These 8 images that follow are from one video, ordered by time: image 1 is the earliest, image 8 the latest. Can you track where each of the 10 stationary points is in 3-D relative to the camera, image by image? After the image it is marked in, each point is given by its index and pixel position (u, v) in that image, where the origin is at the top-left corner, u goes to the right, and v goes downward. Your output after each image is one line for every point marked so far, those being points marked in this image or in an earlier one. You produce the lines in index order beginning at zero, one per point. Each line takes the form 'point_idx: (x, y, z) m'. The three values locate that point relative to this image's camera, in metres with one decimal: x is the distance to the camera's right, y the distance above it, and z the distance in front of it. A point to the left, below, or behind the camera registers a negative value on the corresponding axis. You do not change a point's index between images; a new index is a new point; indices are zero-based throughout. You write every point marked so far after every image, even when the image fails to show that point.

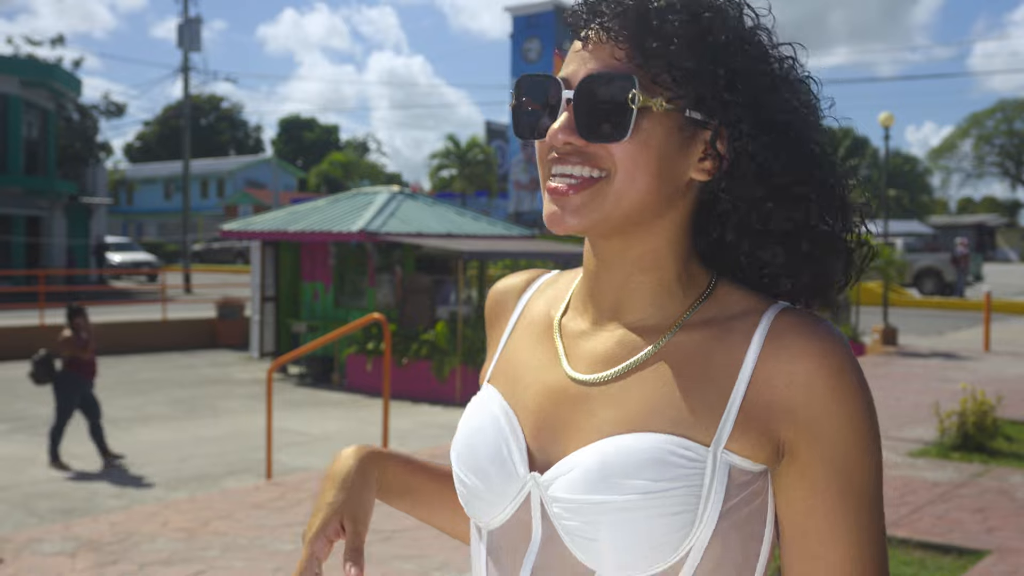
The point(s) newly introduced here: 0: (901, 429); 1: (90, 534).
0: (+3.5, -1.3, +8.3) m
1: (-2.4, -1.4, +5.3) m
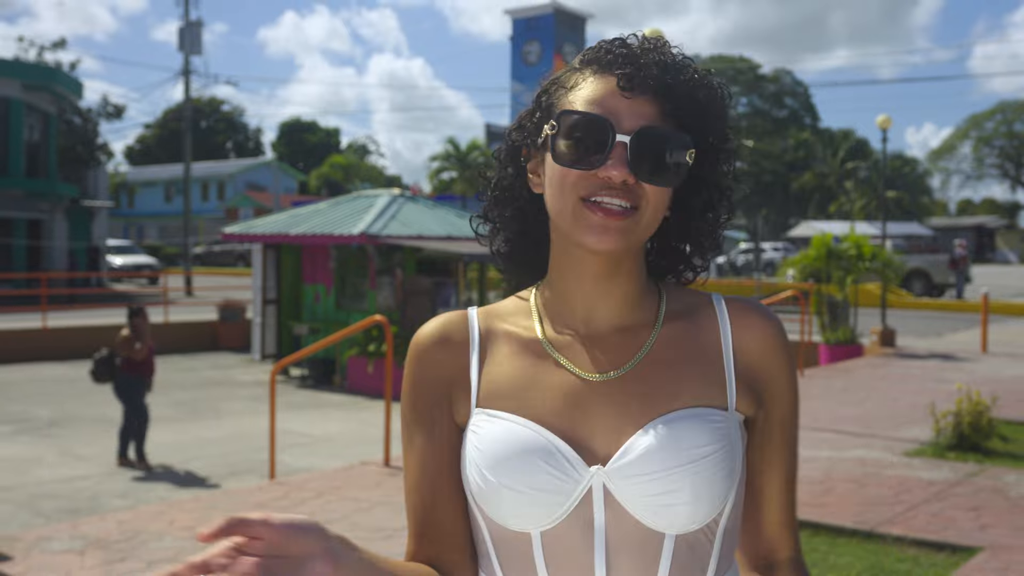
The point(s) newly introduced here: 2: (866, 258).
0: (+3.5, -1.3, +8.3) m
1: (-2.4, -1.4, +5.4) m
2: (+5.8, +0.5, +14.9) m
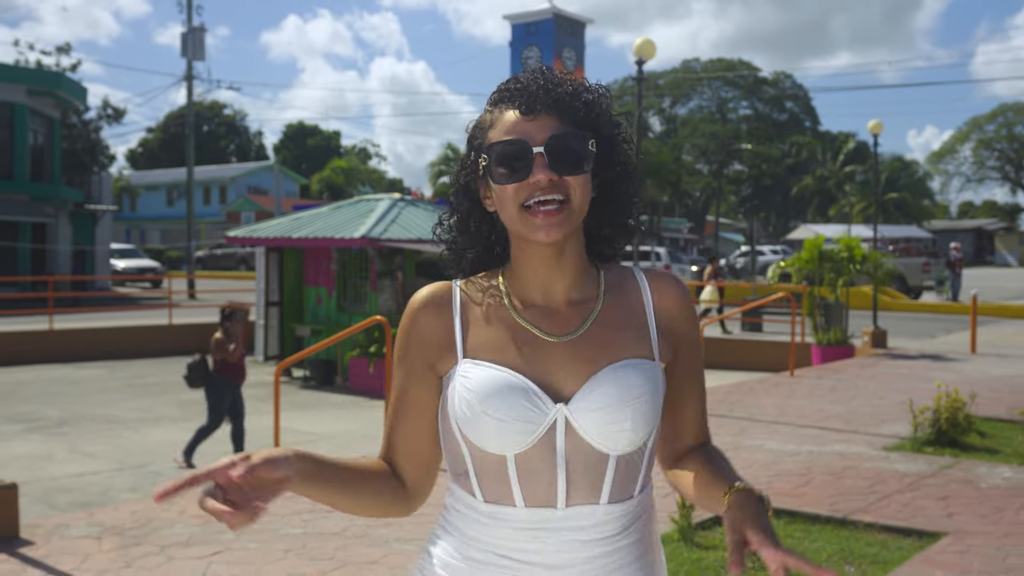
0: (+3.5, -1.3, +8.6) m
1: (-2.5, -1.4, +5.7) m
2: (+5.7, +0.4, +15.2) m
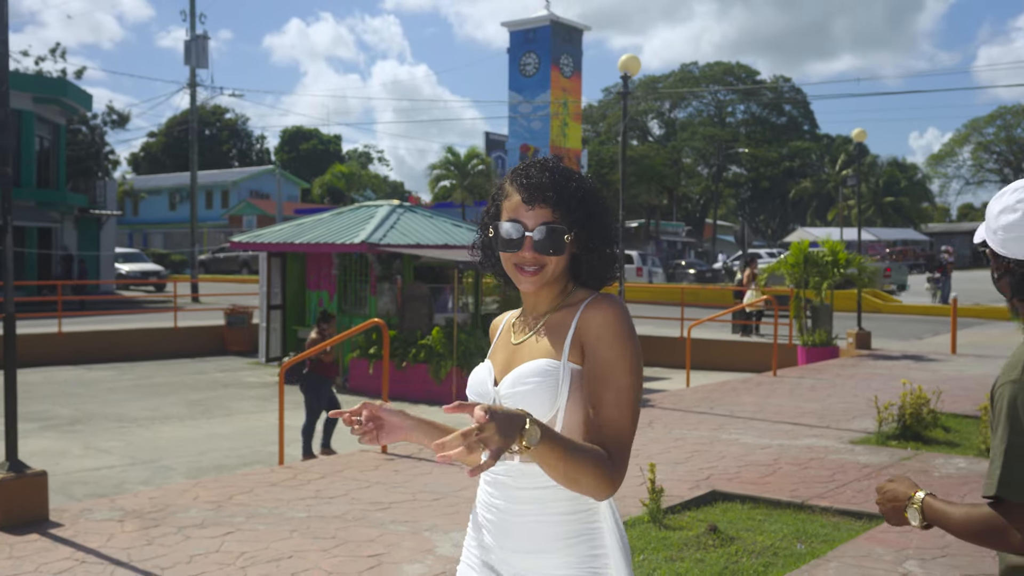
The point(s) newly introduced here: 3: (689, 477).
0: (+3.4, -1.3, +9.1) m
1: (-2.6, -1.5, +6.2) m
2: (+5.6, +0.4, +15.7) m
3: (+1.3, -1.4, +6.8) m
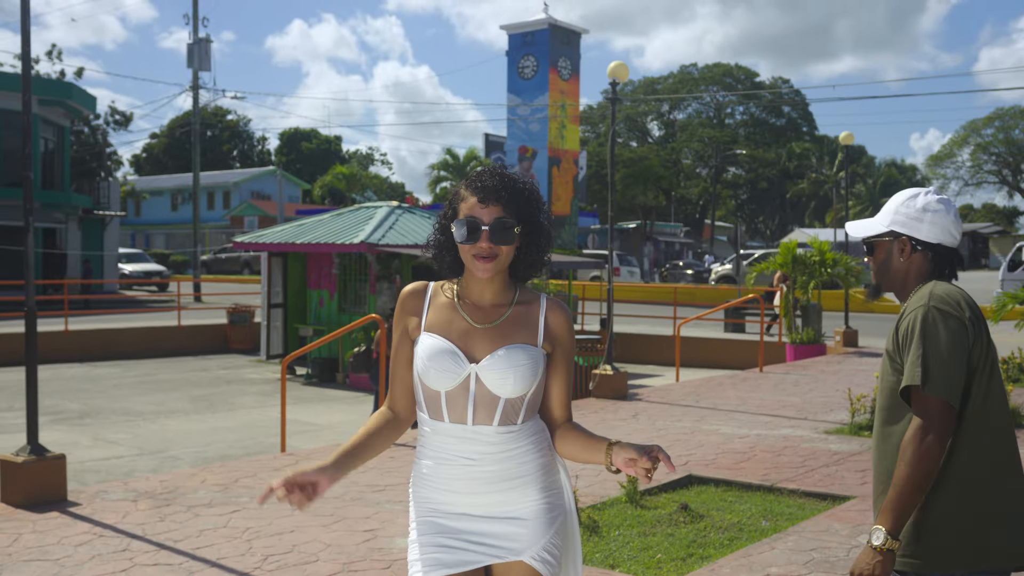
0: (+3.3, -1.3, +9.6) m
1: (-2.6, -1.4, +6.6) m
2: (+5.6, +0.4, +16.1) m
3: (+1.2, -1.4, +7.2) m
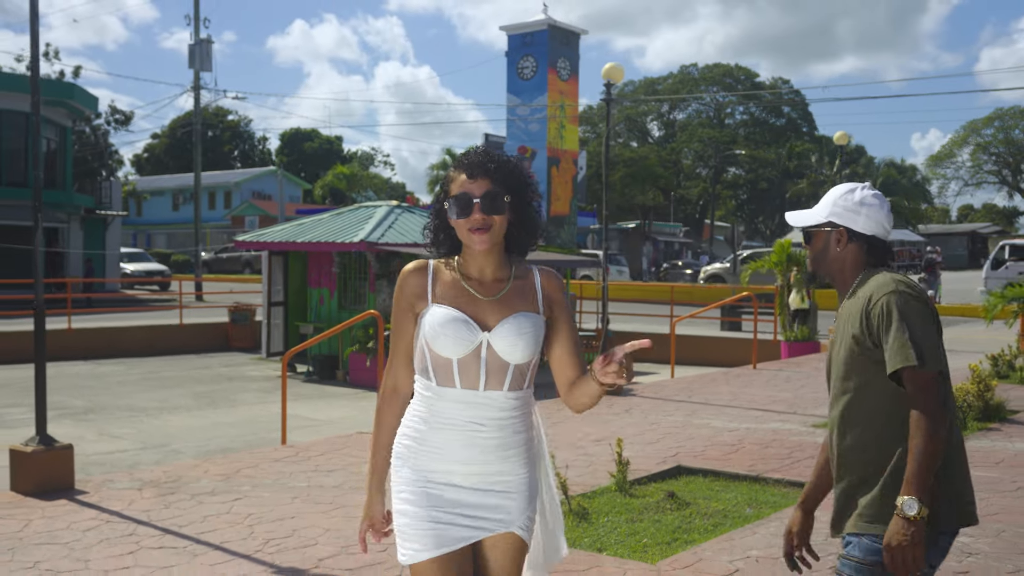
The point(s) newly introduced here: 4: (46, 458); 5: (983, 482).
0: (+3.2, -1.3, +9.8) m
1: (-2.7, -1.4, +6.8) m
2: (+5.5, +0.4, +16.3) m
3: (+1.2, -1.3, +7.4) m
4: (-3.2, -1.2, +6.3) m
5: (+3.4, -1.4, +6.5) m
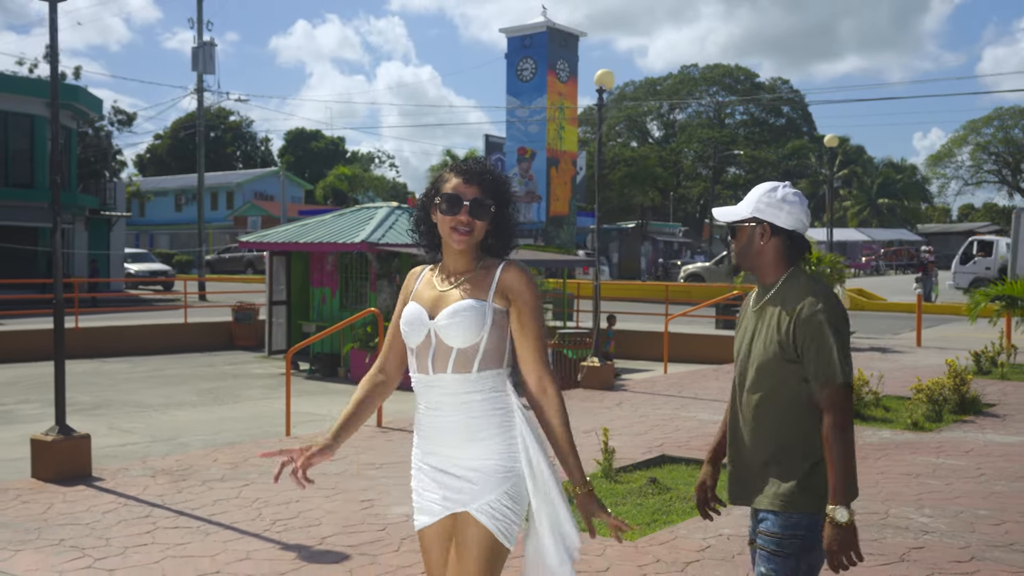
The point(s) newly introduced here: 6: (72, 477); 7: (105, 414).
0: (+3.2, -1.3, +10.1) m
1: (-2.7, -1.4, +7.2) m
2: (+5.5, +0.5, +16.7) m
3: (+1.1, -1.3, +7.8) m
4: (-3.2, -1.1, +6.7) m
5: (+3.3, -1.4, +6.9) m
6: (-3.2, -1.4, +6.7) m
7: (-5.4, -1.7, +12.3) m
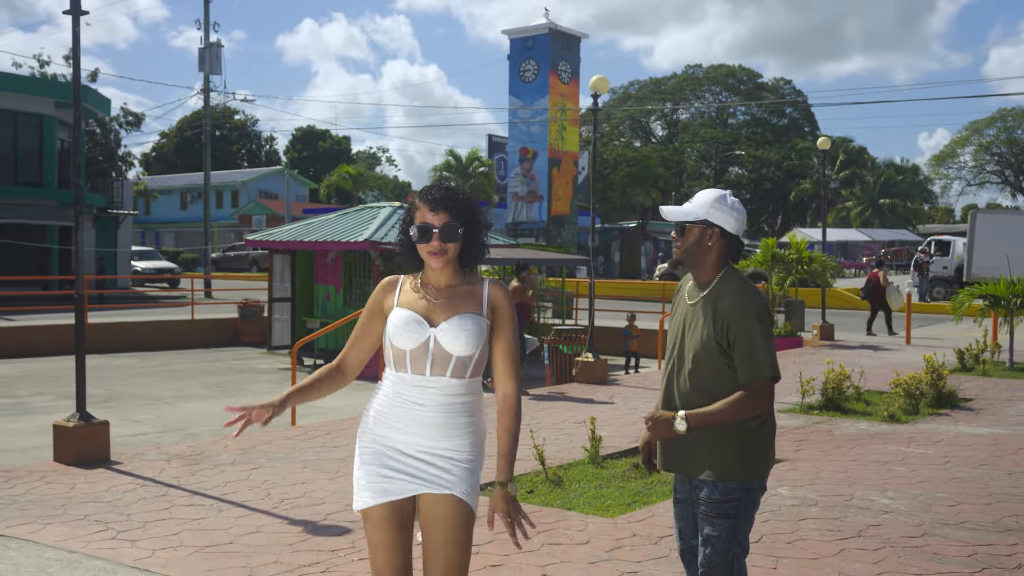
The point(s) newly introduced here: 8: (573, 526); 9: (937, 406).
0: (+3.2, -1.2, +10.6) m
1: (-2.8, -1.4, +7.6) m
2: (+5.5, +0.5, +17.1) m
3: (+1.1, -1.3, +8.2) m
4: (-3.3, -1.1, +7.1) m
5: (+3.2, -1.4, +7.3) m
6: (-3.3, -1.3, +7.2) m
7: (-5.5, -1.6, +12.7) m
8: (+0.4, -1.4, +5.5) m
9: (+4.5, -1.3, +9.7) m
